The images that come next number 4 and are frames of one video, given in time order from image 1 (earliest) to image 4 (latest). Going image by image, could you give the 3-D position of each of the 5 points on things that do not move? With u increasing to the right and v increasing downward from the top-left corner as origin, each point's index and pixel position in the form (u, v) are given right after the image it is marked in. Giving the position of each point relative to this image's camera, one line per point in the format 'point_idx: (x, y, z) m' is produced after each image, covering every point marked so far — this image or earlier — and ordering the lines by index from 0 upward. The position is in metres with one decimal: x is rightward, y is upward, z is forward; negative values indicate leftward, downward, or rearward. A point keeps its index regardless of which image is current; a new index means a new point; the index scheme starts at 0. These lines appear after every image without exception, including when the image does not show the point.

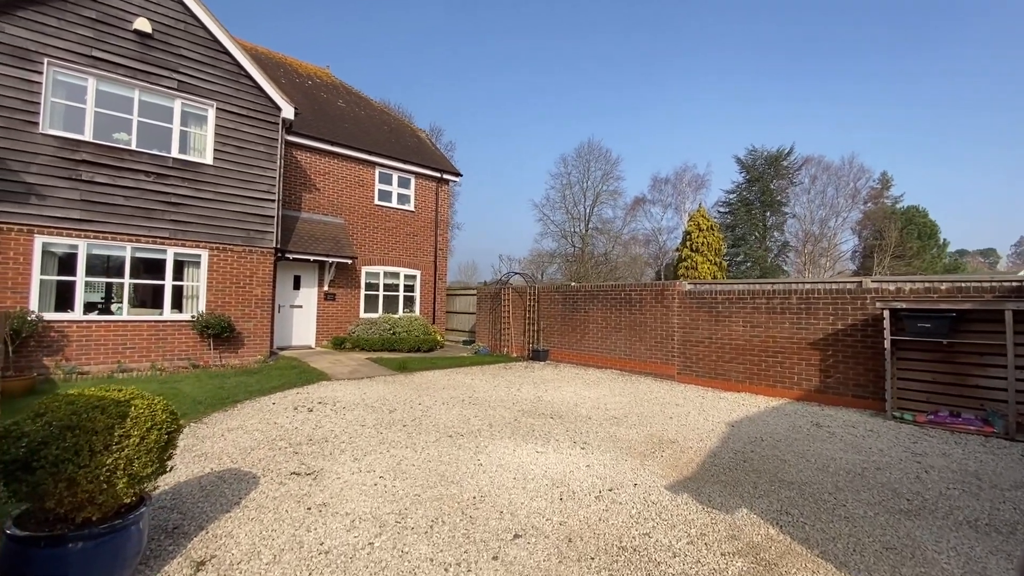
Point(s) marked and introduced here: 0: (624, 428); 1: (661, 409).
0: (+1.4, -1.8, +5.9) m
1: (+2.2, -1.8, +7.0) m
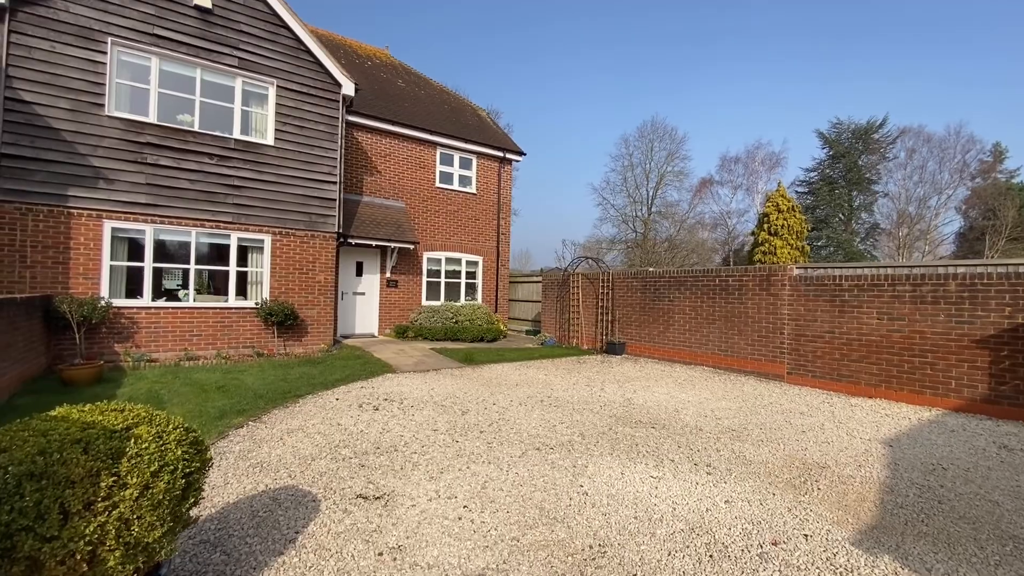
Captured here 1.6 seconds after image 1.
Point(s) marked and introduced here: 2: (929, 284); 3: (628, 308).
0: (+2.4, -1.6, +4.8) m
1: (+3.3, -1.6, +5.7) m
2: (+5.9, +0.1, +6.6) m
3: (+2.6, -0.4, +10.7) m
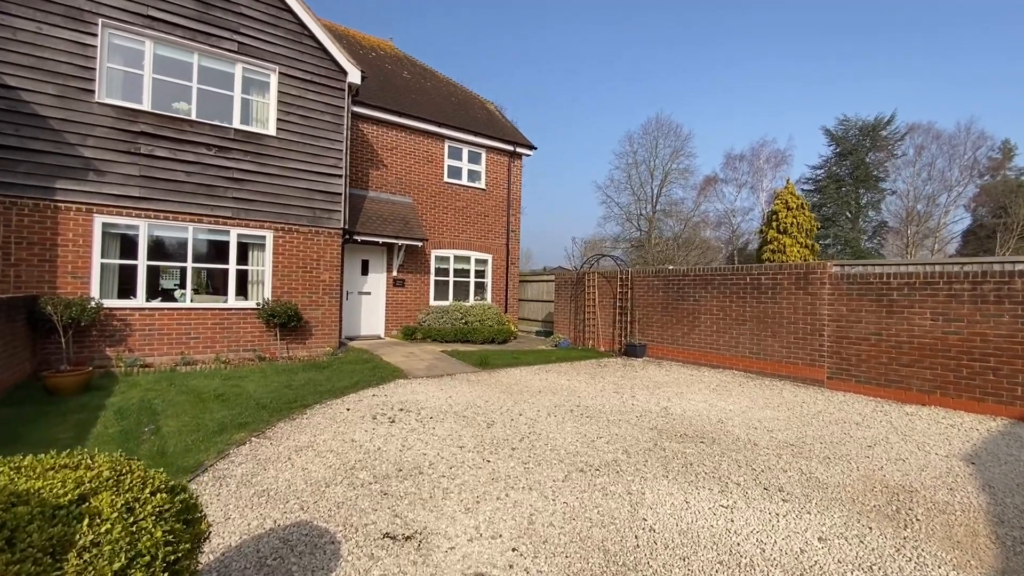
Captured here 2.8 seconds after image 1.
0: (+2.8, -1.6, +4.2) m
1: (+3.7, -1.6, +5.2) m
2: (+6.2, +0.1, +6.1) m
3: (+3.0, -0.4, +10.2) m
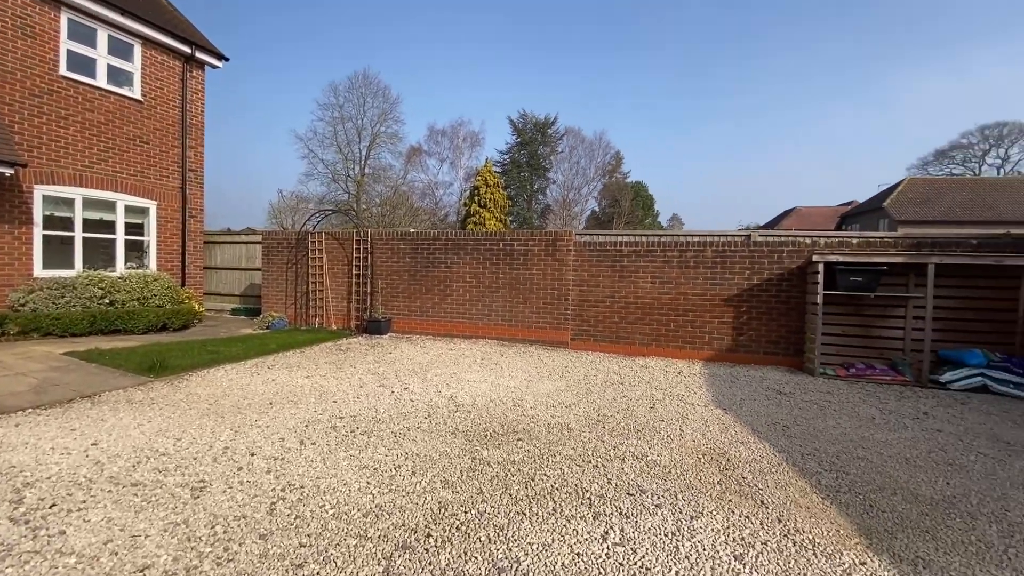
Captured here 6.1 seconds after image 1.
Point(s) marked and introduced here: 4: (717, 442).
0: (+1.1, -1.3, +3.9) m
1: (+1.2, -1.2, +5.2) m
2: (+2.8, +0.6, +7.3) m
3: (-2.2, +0.2, +8.8) m
4: (+1.7, -1.3, +4.0) m
